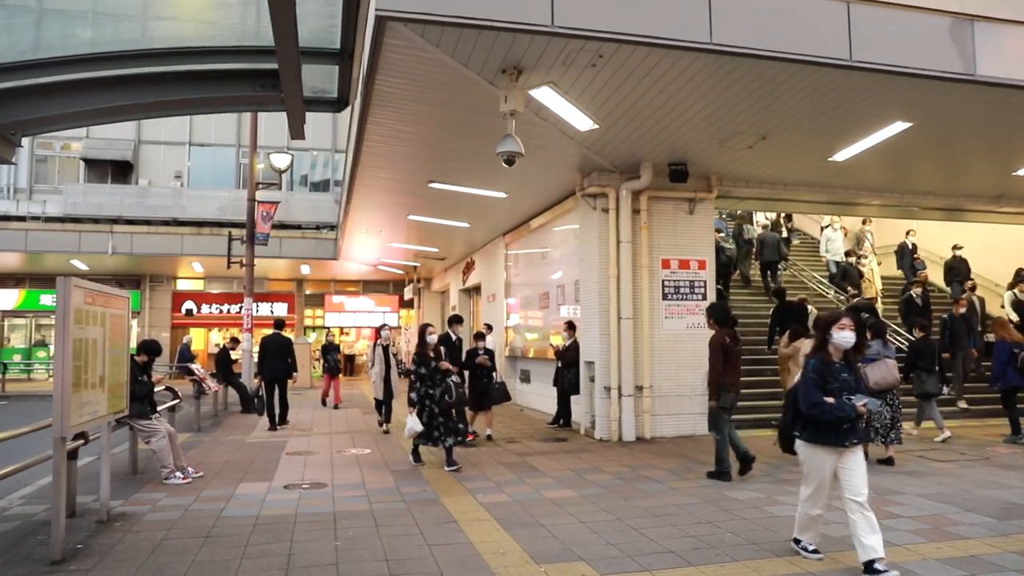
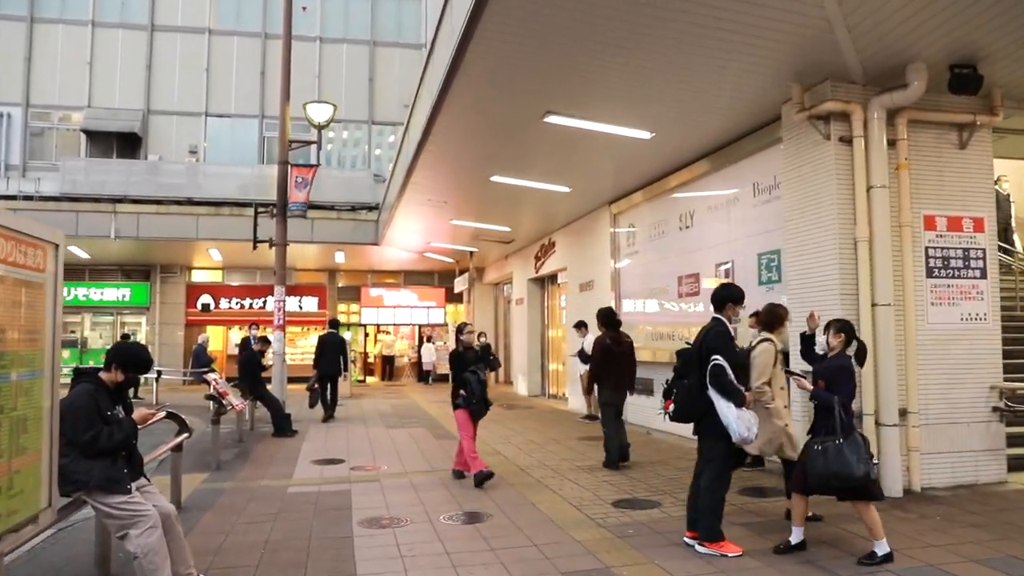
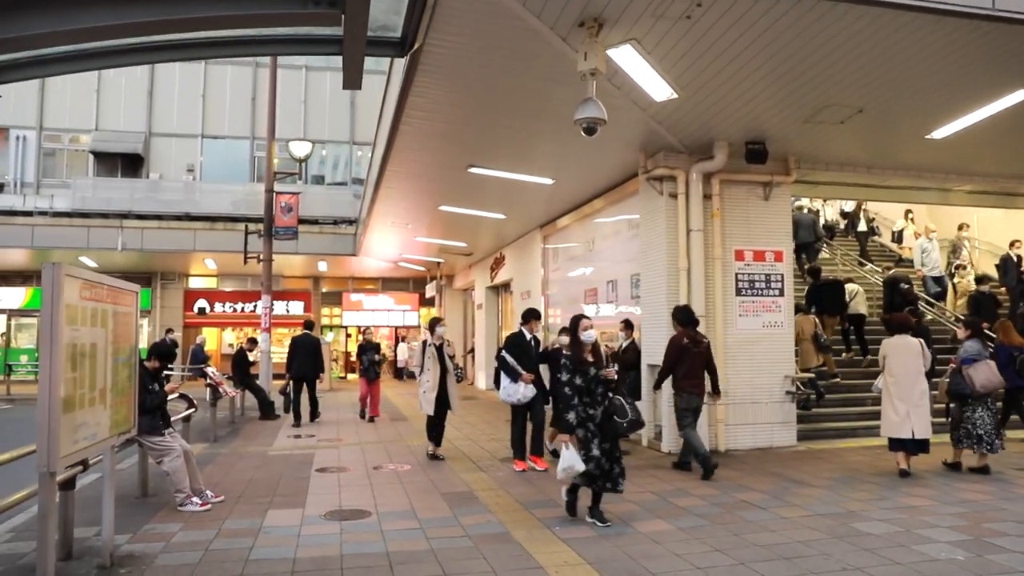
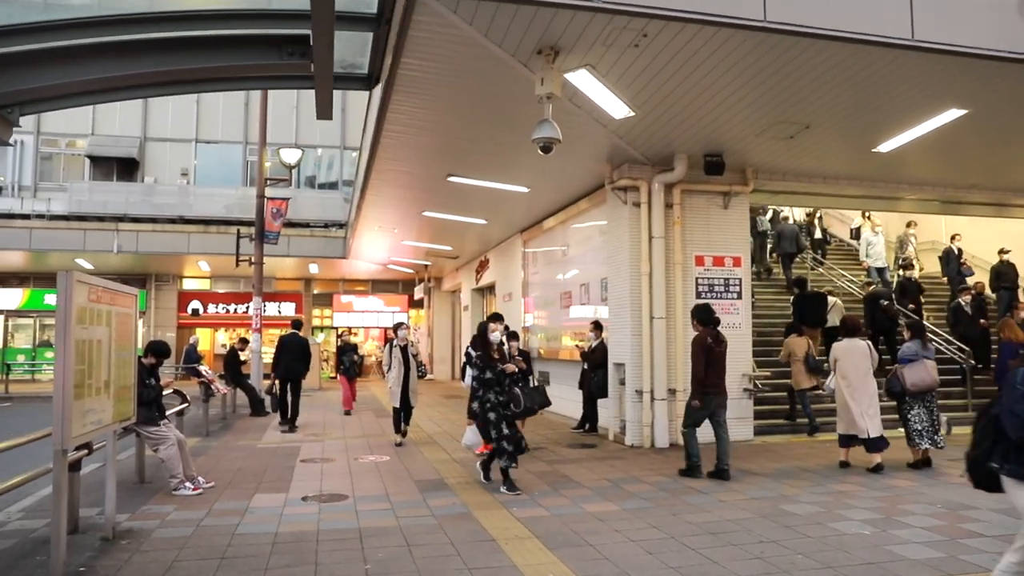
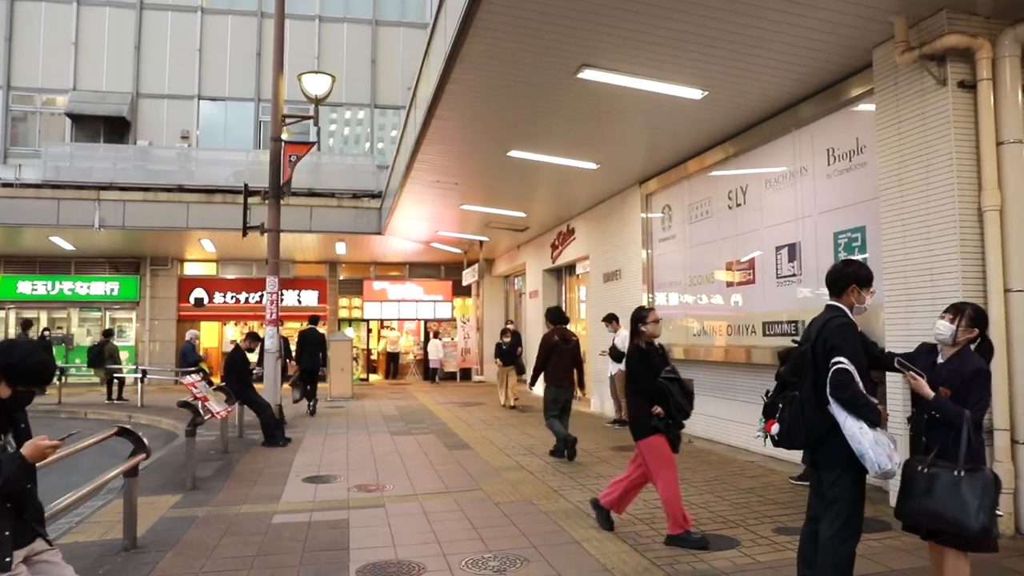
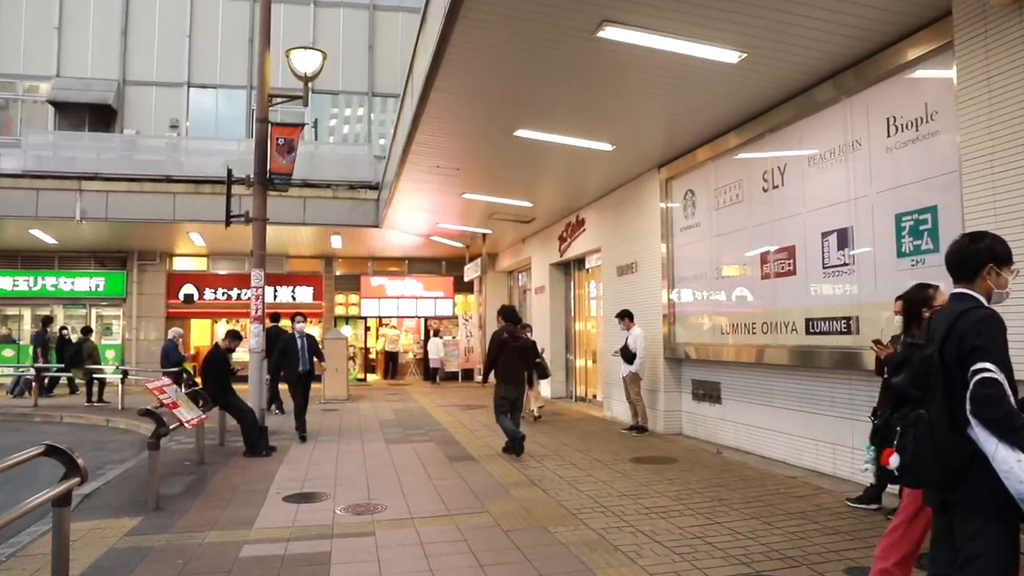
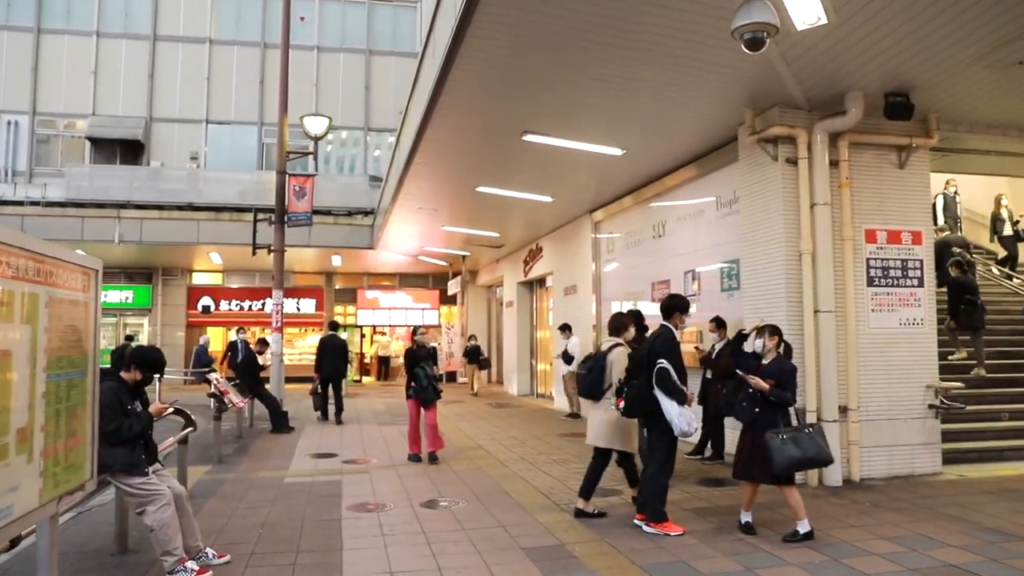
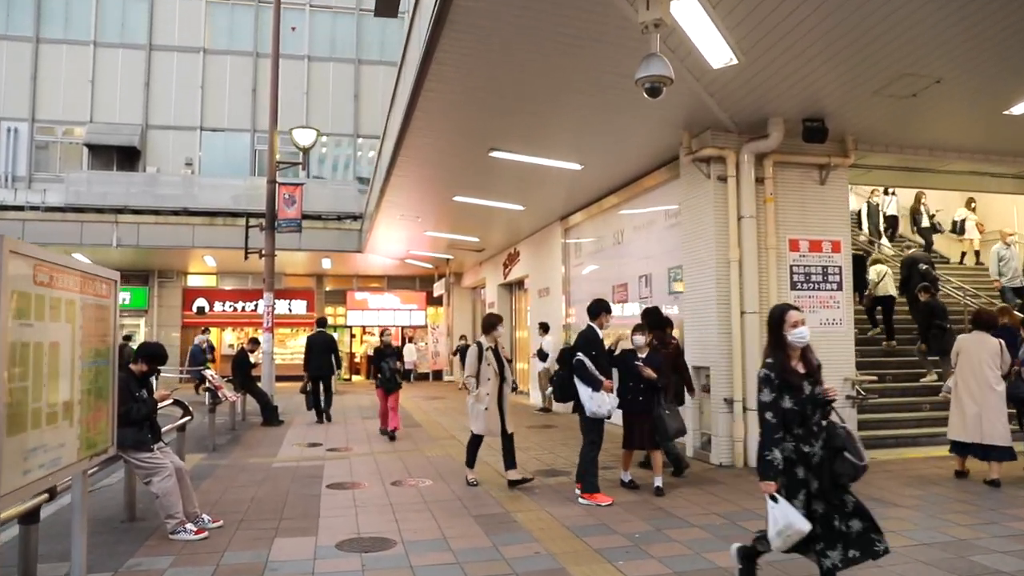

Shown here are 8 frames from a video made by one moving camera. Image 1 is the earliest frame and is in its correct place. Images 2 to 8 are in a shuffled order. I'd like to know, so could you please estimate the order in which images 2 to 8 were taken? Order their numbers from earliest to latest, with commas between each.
4, 3, 8, 7, 2, 5, 6
